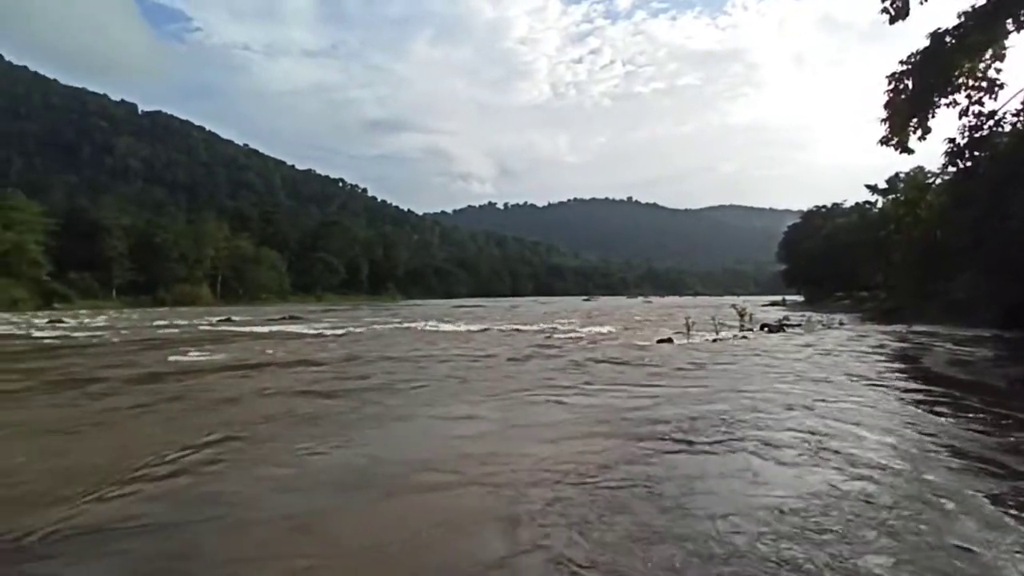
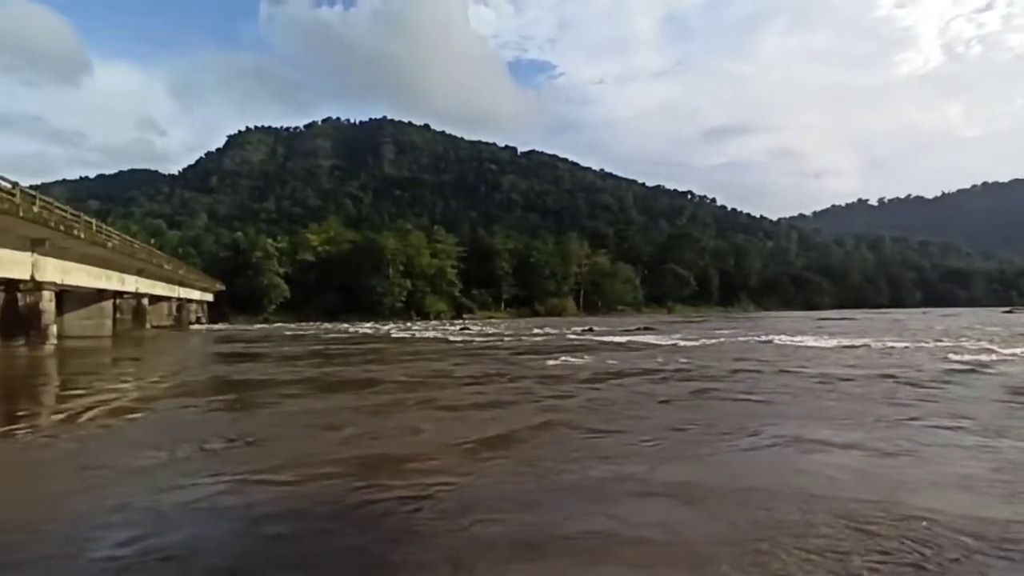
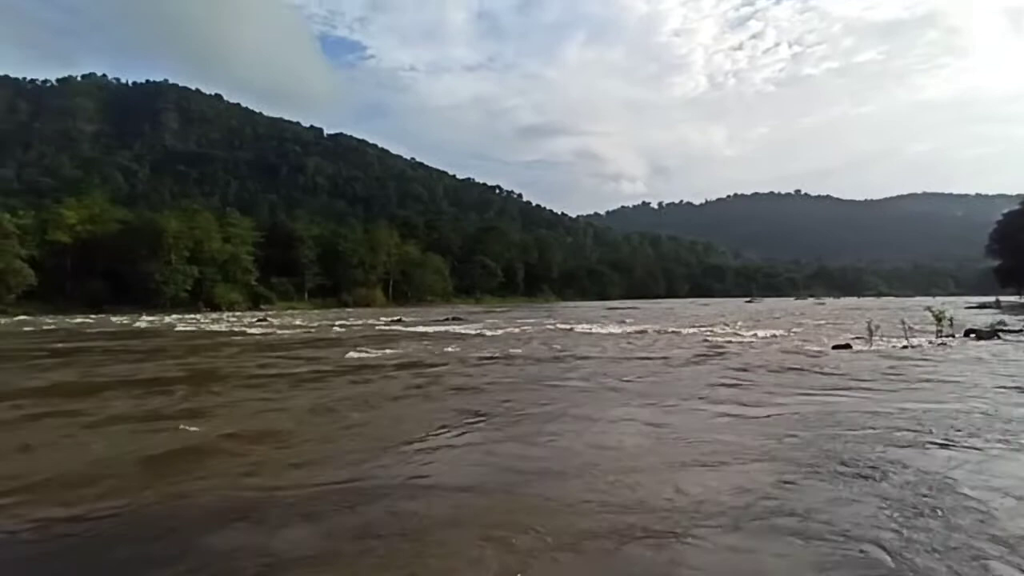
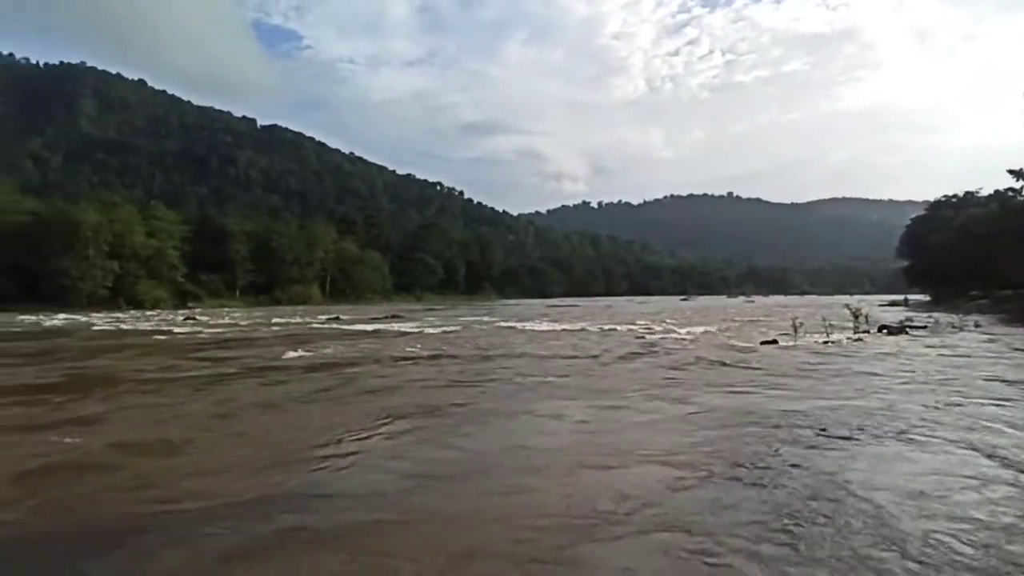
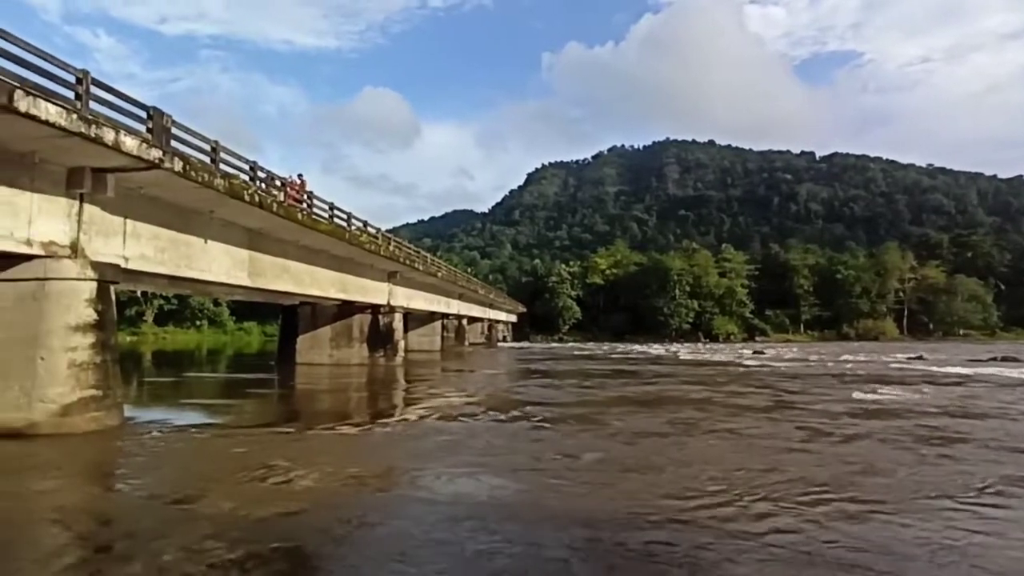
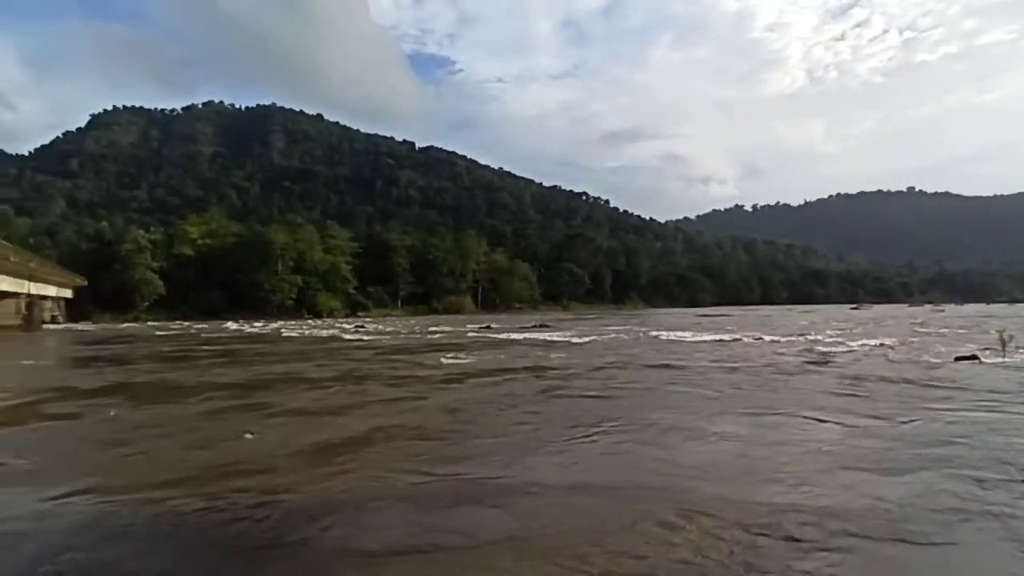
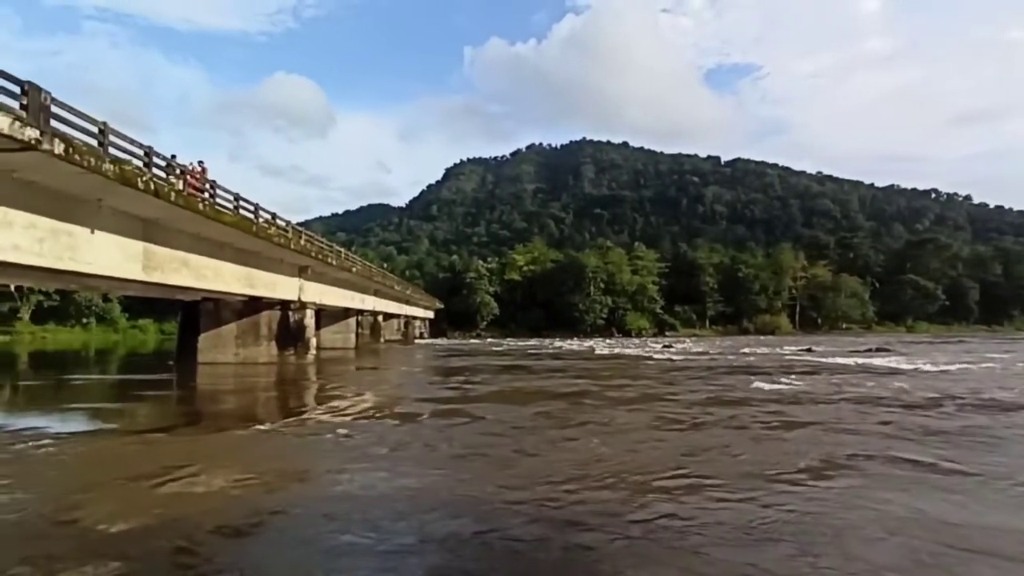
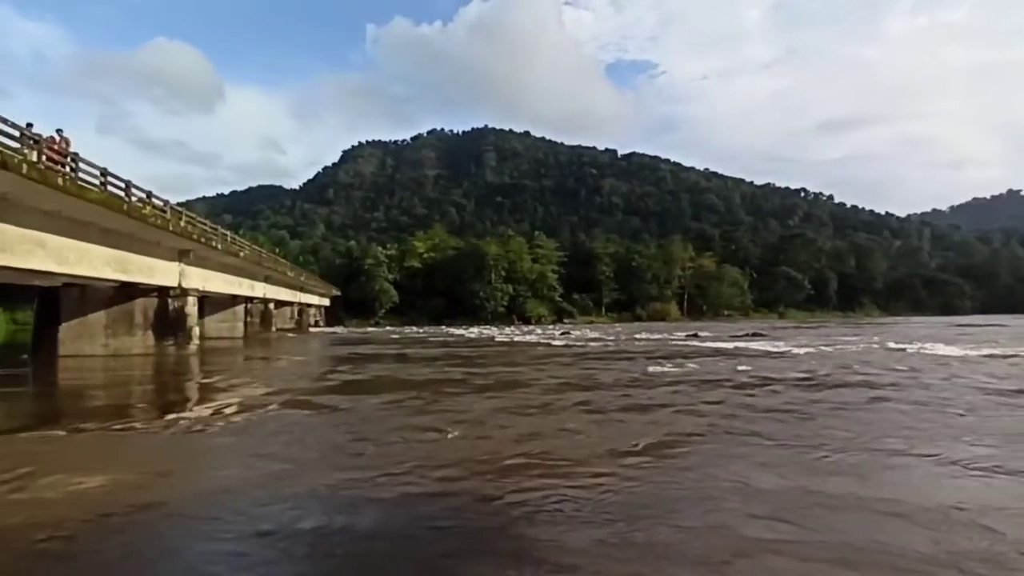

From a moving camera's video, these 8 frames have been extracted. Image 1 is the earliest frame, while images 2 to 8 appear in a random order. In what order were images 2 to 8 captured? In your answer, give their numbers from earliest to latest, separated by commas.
4, 3, 6, 2, 8, 7, 5
